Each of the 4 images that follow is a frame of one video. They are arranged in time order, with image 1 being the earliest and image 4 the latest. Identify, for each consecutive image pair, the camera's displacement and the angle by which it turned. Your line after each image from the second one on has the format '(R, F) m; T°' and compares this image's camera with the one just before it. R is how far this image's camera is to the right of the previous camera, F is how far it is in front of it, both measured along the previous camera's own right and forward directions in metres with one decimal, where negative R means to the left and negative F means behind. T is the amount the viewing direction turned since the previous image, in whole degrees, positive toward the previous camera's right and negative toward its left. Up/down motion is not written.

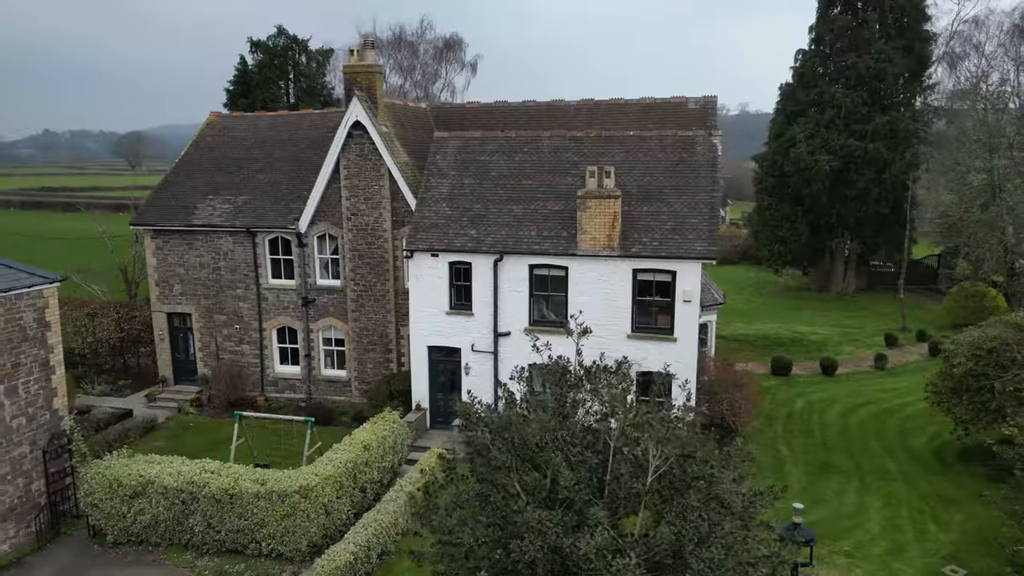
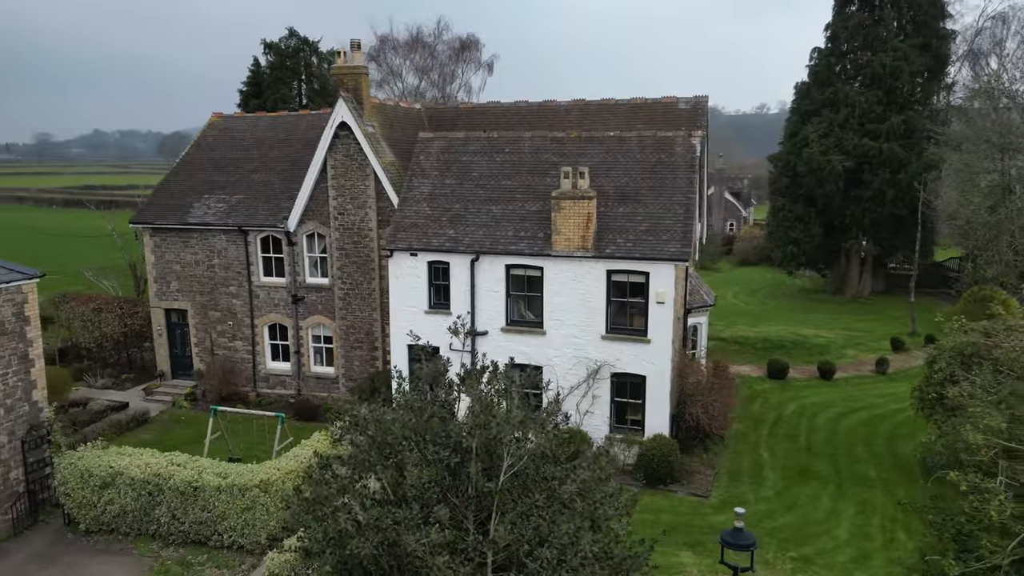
(+1.5, 0.0) m; -3°
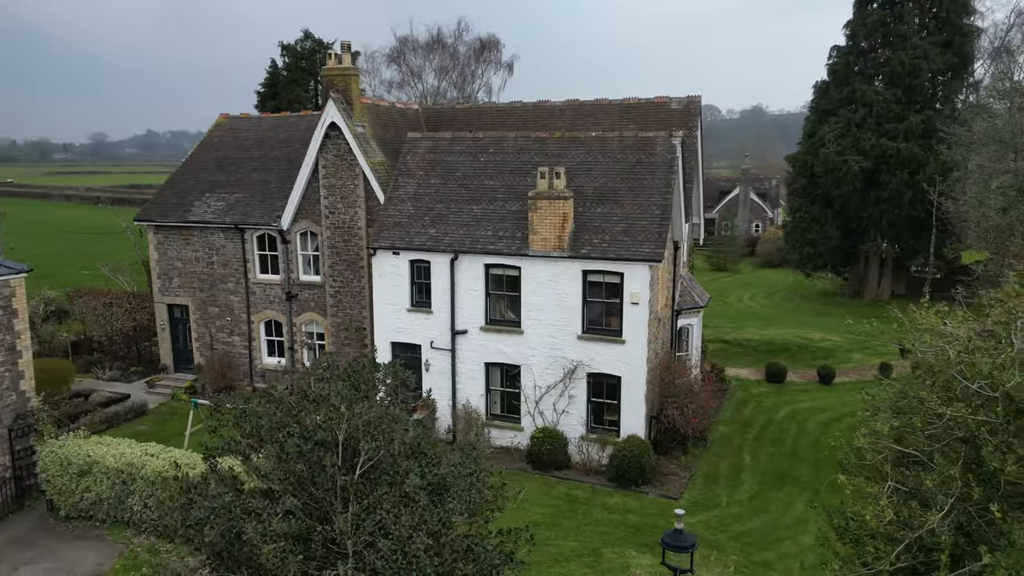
(+1.5, -0.1) m; -3°
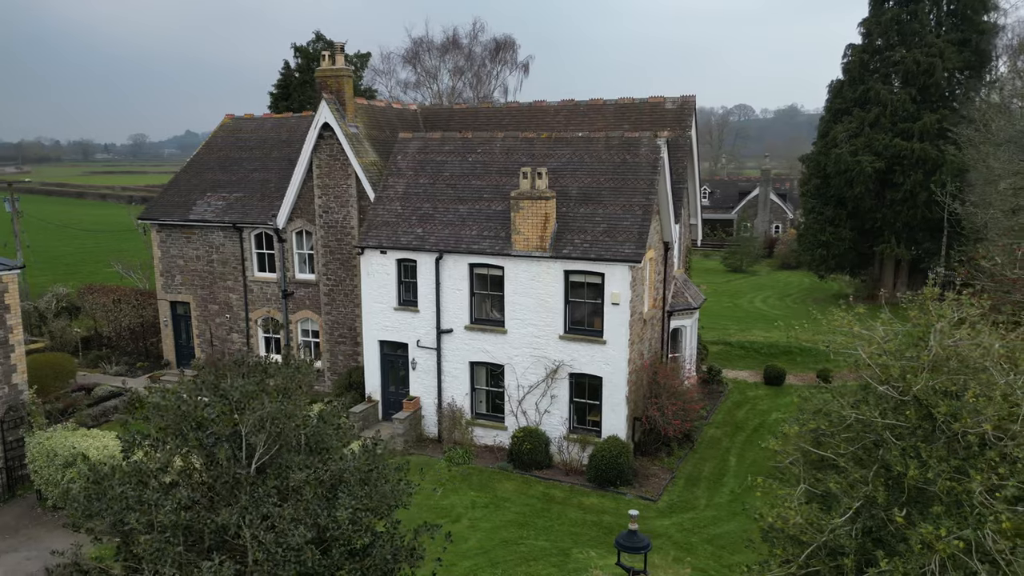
(+1.1, 0.0) m; -2°
